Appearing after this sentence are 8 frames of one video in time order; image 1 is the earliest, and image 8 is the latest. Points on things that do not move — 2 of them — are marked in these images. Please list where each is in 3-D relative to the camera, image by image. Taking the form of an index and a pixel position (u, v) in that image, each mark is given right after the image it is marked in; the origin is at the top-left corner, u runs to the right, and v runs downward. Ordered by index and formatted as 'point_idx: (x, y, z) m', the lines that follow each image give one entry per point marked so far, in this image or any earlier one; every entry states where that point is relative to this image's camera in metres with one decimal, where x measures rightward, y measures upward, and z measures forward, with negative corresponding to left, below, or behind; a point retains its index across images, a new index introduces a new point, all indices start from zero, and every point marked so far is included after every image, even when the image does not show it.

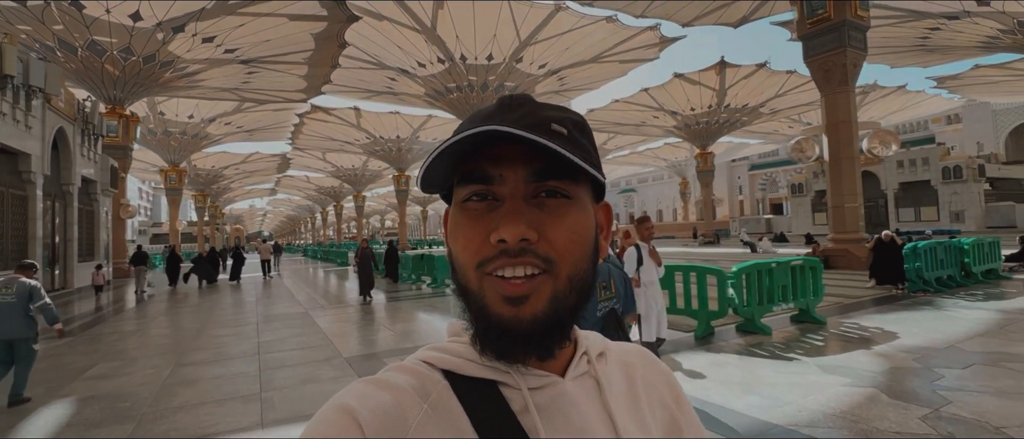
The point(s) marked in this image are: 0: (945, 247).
0: (+6.2, -0.4, +7.2) m
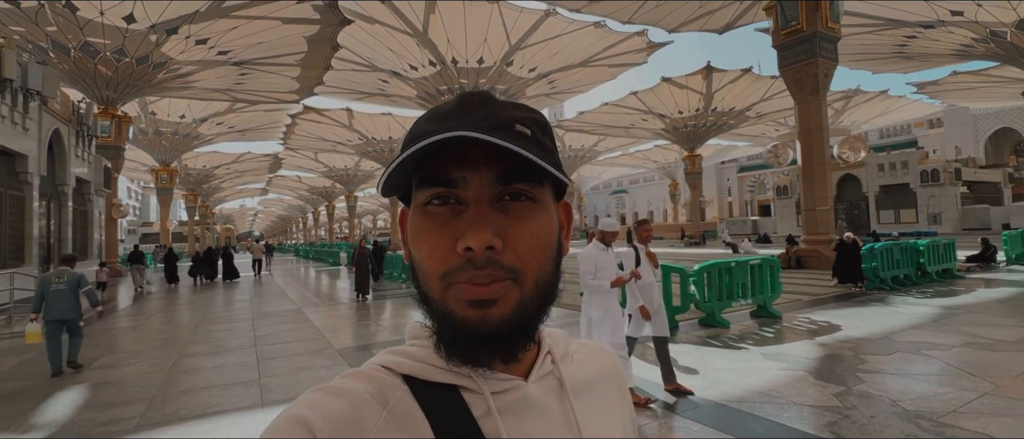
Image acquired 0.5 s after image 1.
0: (+6.0, -0.4, +7.7) m
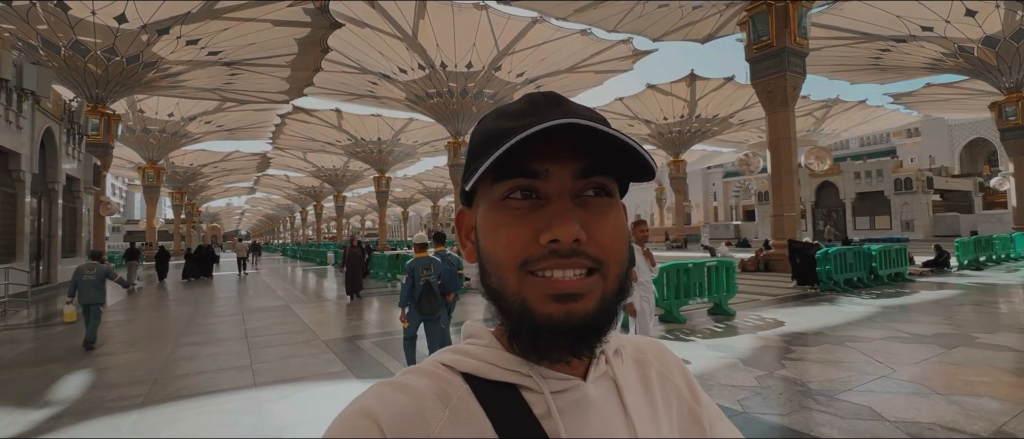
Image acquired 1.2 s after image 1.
0: (+5.6, -0.5, +8.2) m
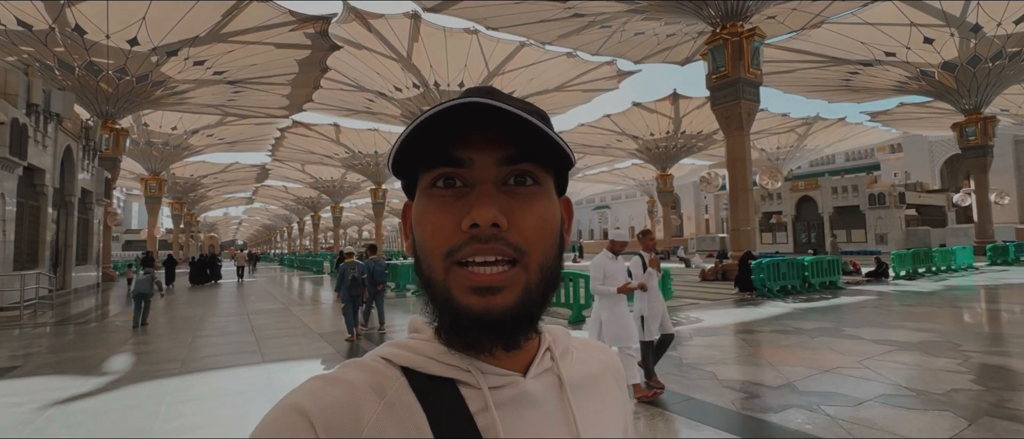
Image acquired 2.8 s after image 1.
0: (+5.2, -0.8, +9.3) m
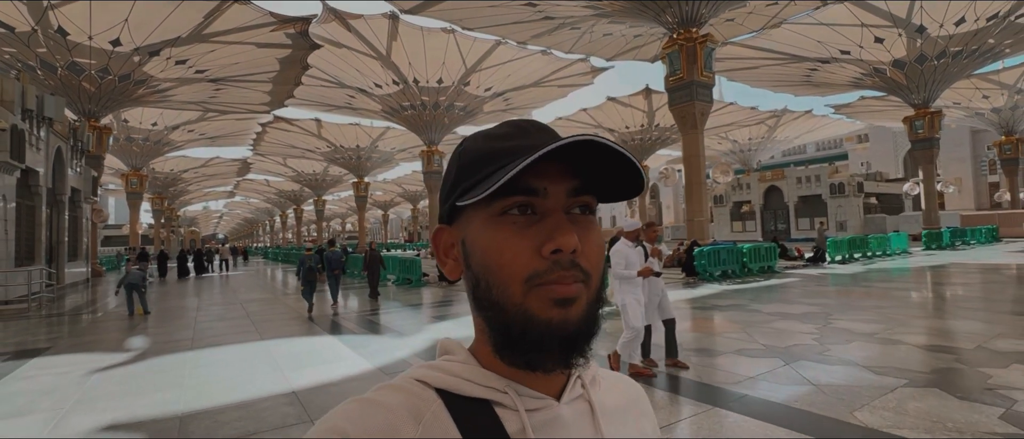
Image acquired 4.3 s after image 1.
0: (+4.5, -0.6, +10.4) m
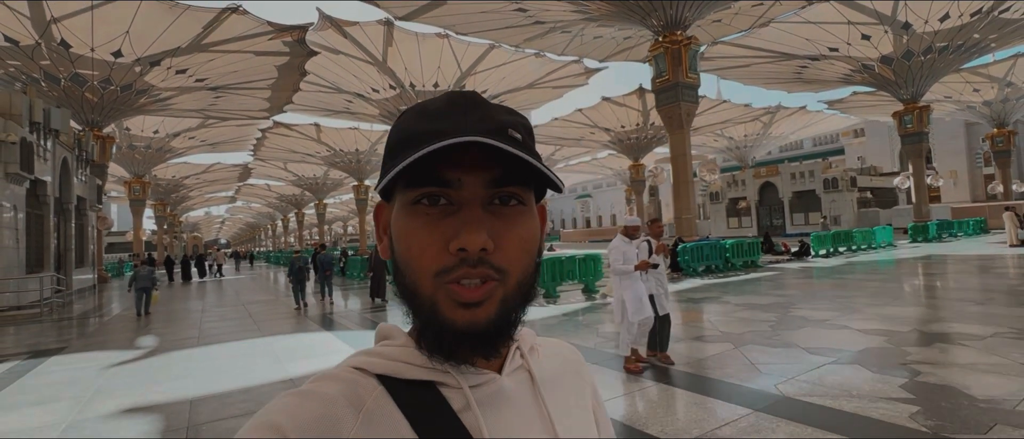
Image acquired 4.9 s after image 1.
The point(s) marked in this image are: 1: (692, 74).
0: (+4.3, -0.6, +10.8) m
1: (+5.0, +4.1, +13.9) m
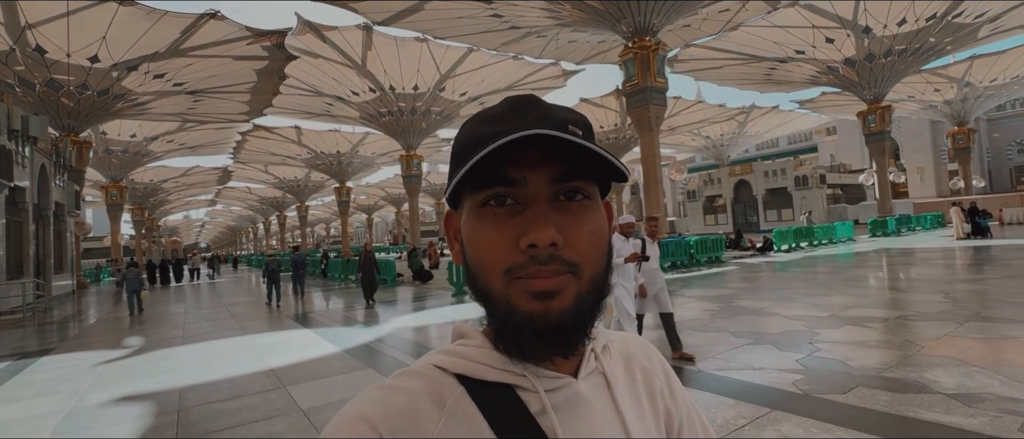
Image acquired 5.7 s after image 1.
0: (+3.8, -0.5, +11.4) m
1: (+4.3, +4.1, +14.5) m
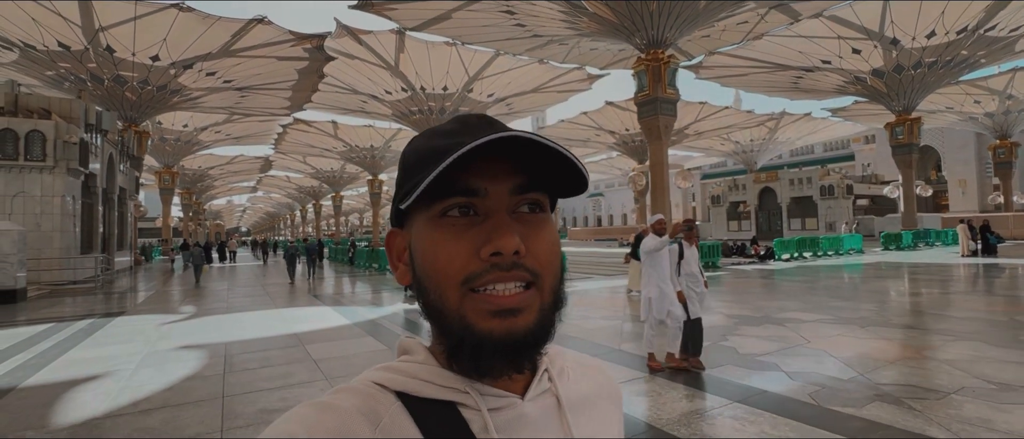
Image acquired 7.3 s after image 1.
0: (+3.9, -0.7, +12.2) m
1: (+4.8, +4.0, +15.1) m
